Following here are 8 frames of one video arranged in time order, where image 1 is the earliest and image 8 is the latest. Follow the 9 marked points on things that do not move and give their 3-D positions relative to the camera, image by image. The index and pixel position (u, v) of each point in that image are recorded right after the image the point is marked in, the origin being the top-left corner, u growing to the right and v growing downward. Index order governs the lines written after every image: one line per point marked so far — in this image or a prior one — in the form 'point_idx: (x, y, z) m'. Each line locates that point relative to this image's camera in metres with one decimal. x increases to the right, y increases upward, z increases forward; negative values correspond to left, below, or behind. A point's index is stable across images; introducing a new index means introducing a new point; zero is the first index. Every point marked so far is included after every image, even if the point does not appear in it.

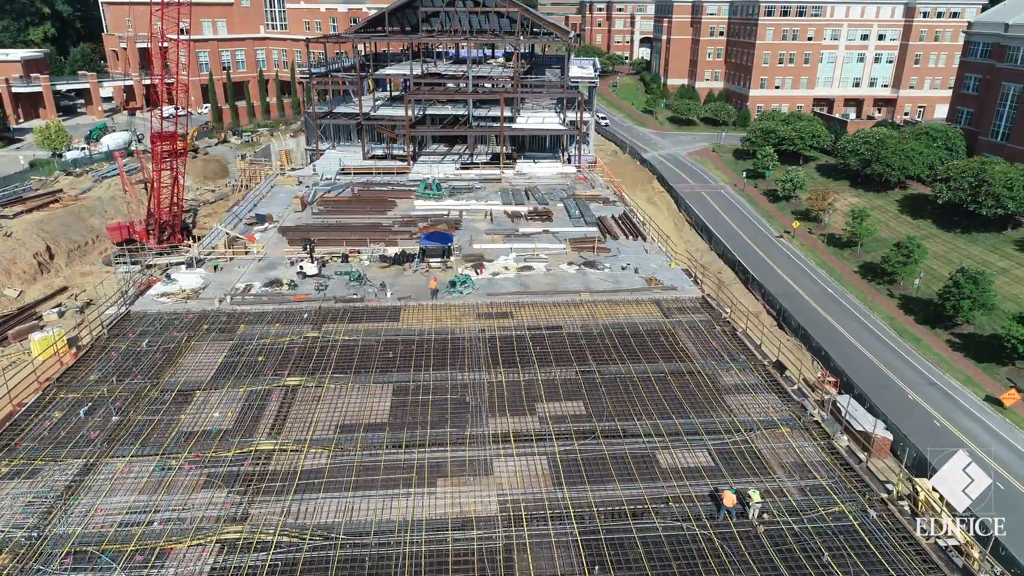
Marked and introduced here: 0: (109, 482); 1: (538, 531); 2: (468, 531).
0: (-11.8, -5.6, +19.0) m
1: (+0.8, -6.5, +17.1) m
2: (-1.1, -6.5, +17.1) m
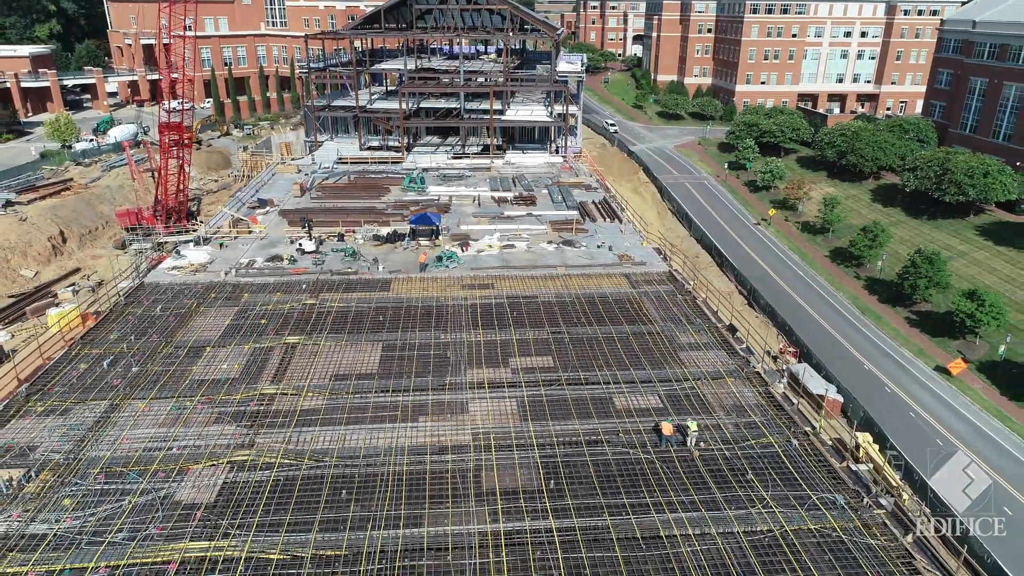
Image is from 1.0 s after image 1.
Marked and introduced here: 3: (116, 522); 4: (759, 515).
0: (-12.8, -4.3, +21.7) m
1: (-0.1, -5.2, +19.9) m
2: (-2.1, -5.2, +19.9) m
3: (-10.7, -6.3, +17.4) m
4: (+6.8, -6.2, +17.6) m
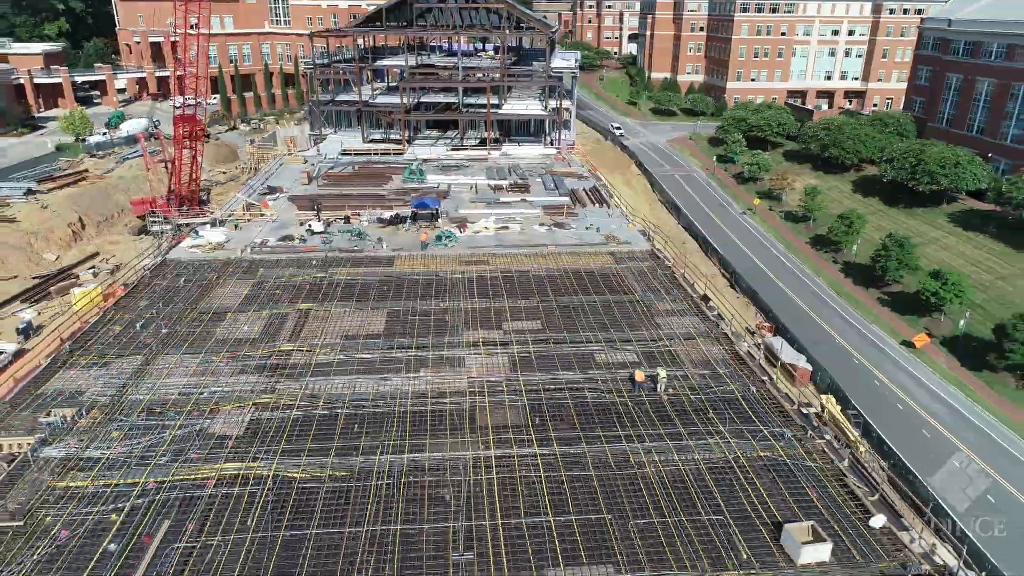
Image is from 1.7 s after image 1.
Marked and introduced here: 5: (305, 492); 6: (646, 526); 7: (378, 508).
0: (-13.1, -3.0, +24.5) m
1: (-0.5, -3.9, +22.6) m
2: (-2.4, -3.9, +22.6) m
3: (-11.0, -5.0, +20.1) m
4: (+6.5, -4.9, +20.3) m
5: (-5.9, -5.8, +18.4) m
6: (+3.6, -6.4, +17.1) m
7: (-3.7, -6.0, +17.8) m
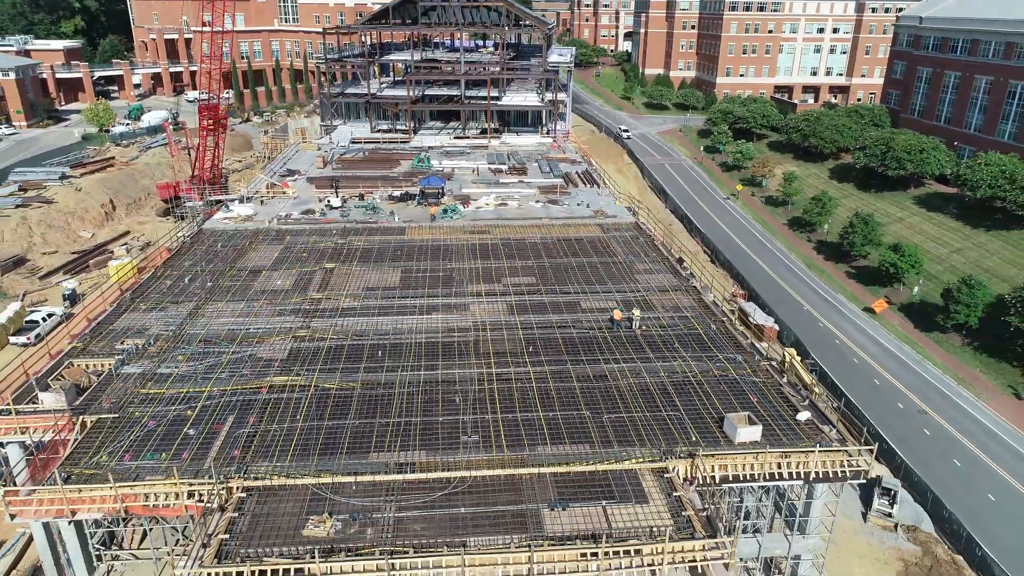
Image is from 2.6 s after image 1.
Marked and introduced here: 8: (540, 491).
0: (-13.2, -1.0, +28.7) m
1: (-0.6, -1.9, +26.8) m
2: (-2.5, -1.9, +26.9) m
3: (-11.1, -3.0, +24.3) m
4: (+6.4, -2.9, +24.6) m
5: (-6.0, -3.8, +22.6) m
6: (+3.5, -4.4, +21.4) m
7: (-3.8, -4.0, +22.1) m
8: (+0.8, -5.8, +18.6) m
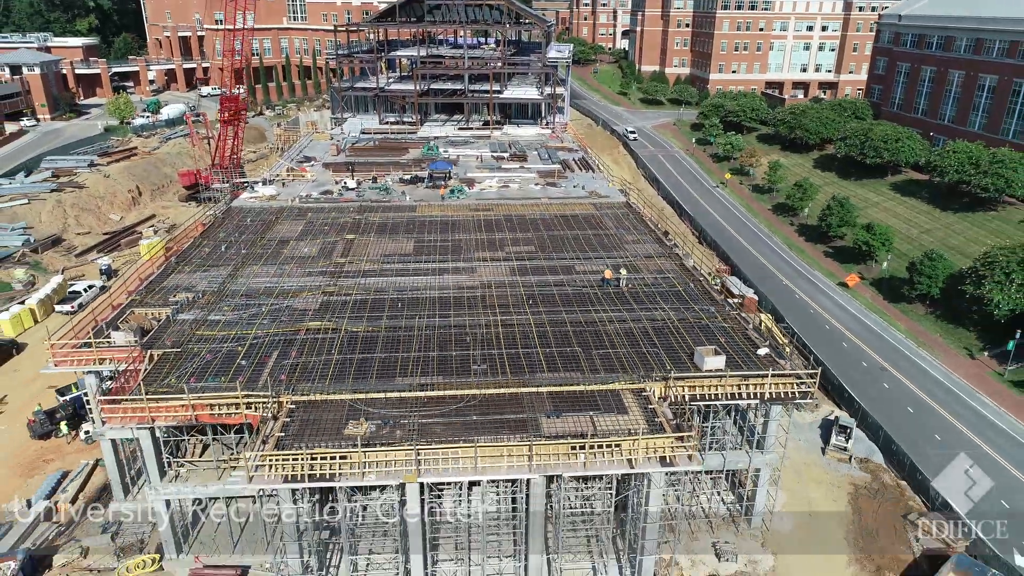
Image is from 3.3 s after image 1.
0: (-13.1, +0.8, +32.4) m
1: (-0.5, -0.1, +30.6) m
2: (-2.4, -0.1, +30.6) m
3: (-11.0, -1.2, +28.1) m
4: (+6.5, -1.1, +28.3) m
5: (-5.9, -2.0, +26.4) m
6: (+3.6, -2.6, +25.1) m
7: (-3.7, -2.2, +25.8) m
8: (+0.9, -4.0, +22.3) m
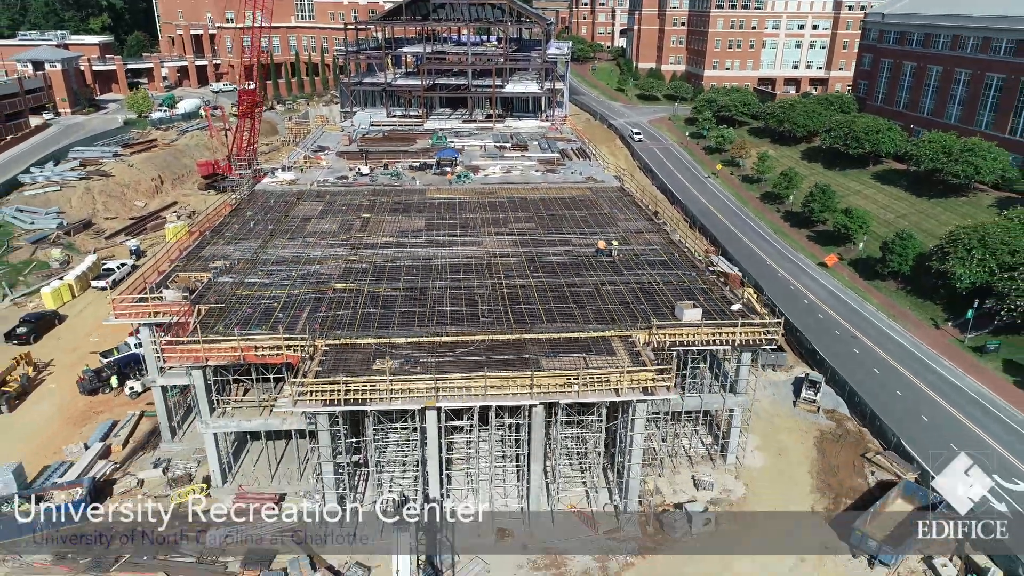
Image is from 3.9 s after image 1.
0: (-12.9, +2.5, +35.9) m
1: (-0.3, +1.6, +34.1) m
2: (-2.2, +1.6, +34.1) m
3: (-10.8, +0.5, +31.6) m
4: (+6.7, +0.5, +31.8) m
5: (-5.7, -0.3, +29.9) m
6: (+3.8, -0.9, +28.6) m
7: (-3.6, -0.6, +29.3) m
8: (+1.1, -2.3, +25.8) m
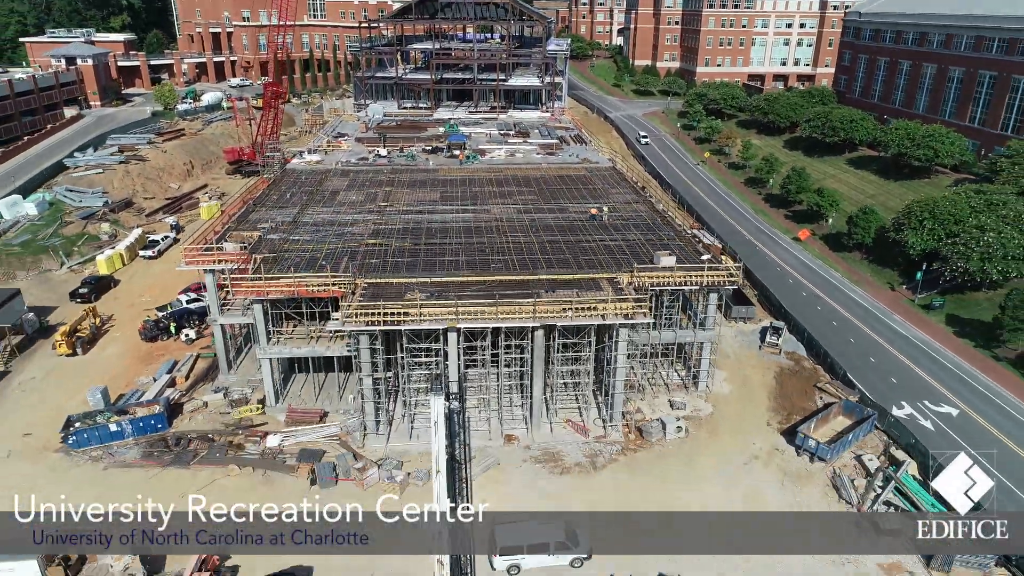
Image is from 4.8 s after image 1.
0: (-12.7, +5.0, +41.4) m
1: (0.0, +4.1, +39.5) m
2: (-1.9, +4.1, +39.6) m
3: (-10.5, +3.0, +37.0) m
4: (+6.9, +3.0, +37.3) m
5: (-5.4, +2.2, +35.3) m
6: (+4.1, +1.6, +34.1) m
7: (-3.3, +1.9, +34.8) m
8: (+1.3, +0.1, +31.3) m
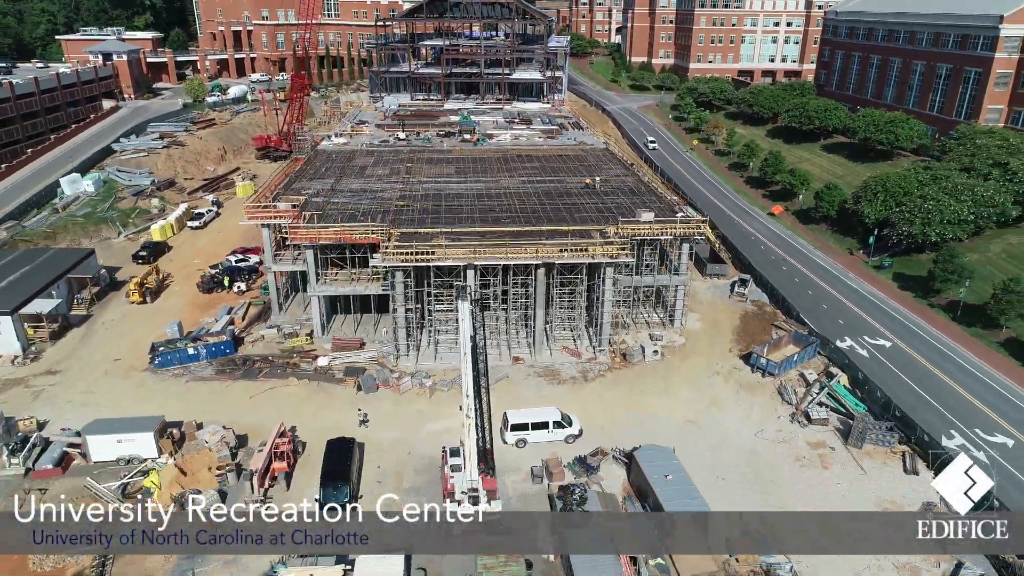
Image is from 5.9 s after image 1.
0: (-12.2, +8.0, +48.2) m
1: (+0.4, +7.1, +46.3) m
2: (-1.5, +7.1, +46.4) m
3: (-10.1, +6.0, +43.8) m
4: (+7.3, +6.0, +44.0) m
5: (-5.0, +5.2, +42.1) m
6: (+4.4, +4.6, +40.8) m
7: (-2.9, +4.9, +41.6) m
8: (+1.7, +3.2, +38.1) m
